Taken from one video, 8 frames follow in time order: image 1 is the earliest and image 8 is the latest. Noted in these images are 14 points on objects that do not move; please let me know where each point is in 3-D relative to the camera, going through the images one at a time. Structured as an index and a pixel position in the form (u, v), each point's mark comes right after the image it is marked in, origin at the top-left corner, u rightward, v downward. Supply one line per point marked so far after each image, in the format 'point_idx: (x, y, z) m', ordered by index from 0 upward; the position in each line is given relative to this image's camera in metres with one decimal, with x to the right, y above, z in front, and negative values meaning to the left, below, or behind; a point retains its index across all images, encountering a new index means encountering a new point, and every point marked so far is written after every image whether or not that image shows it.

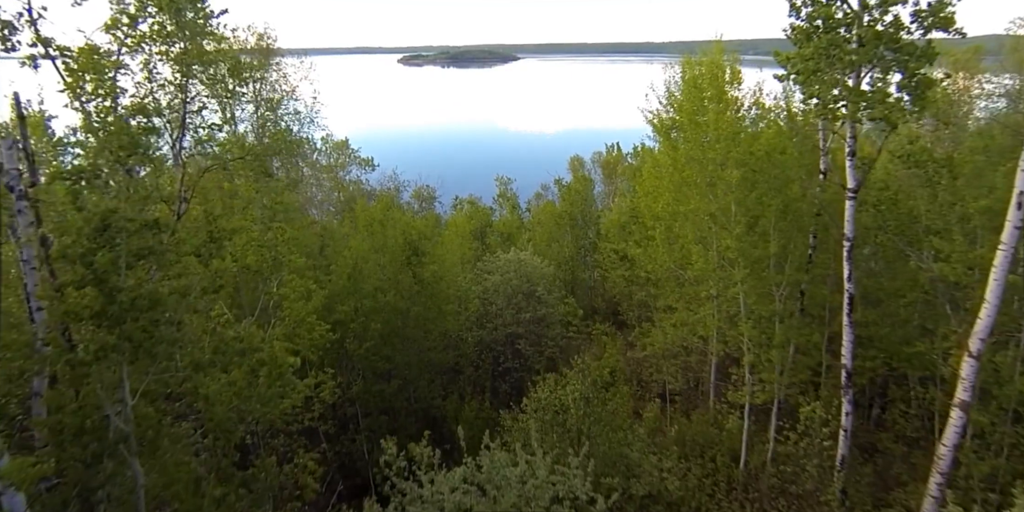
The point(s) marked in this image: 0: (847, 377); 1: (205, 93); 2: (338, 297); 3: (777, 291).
0: (+8.6, -3.1, +14.3) m
1: (-6.1, +3.2, +10.9) m
2: (-5.8, -1.5, +18.6) m
3: (+7.6, -1.0, +15.9) m
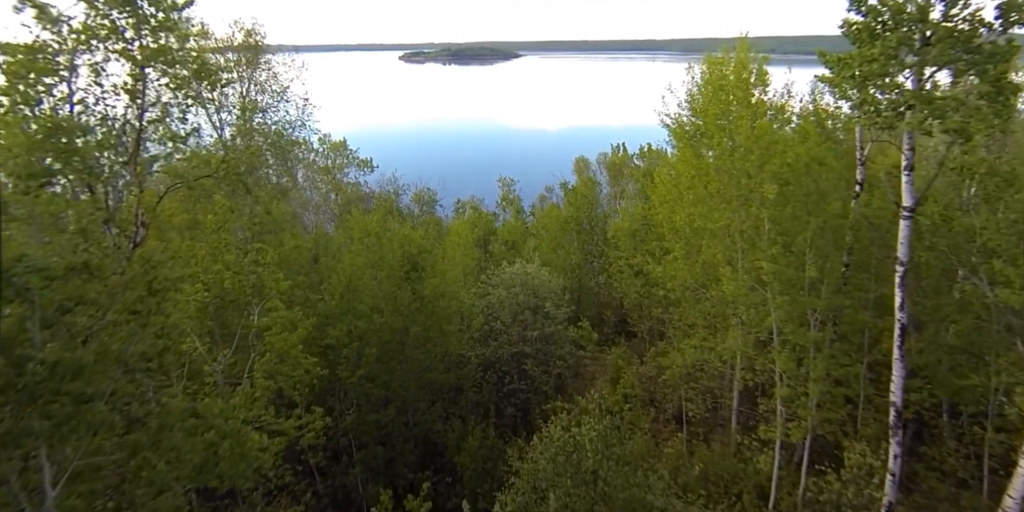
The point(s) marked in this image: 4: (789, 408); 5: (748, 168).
0: (+8.8, -3.7, +12.8) m
1: (-5.8, +2.7, +9.4) m
2: (-5.6, -2.0, +17.1) m
3: (+7.8, -1.6, +14.4) m
4: (+7.6, -4.2, +15.4) m
5: (+6.1, +2.2, +14.3) m
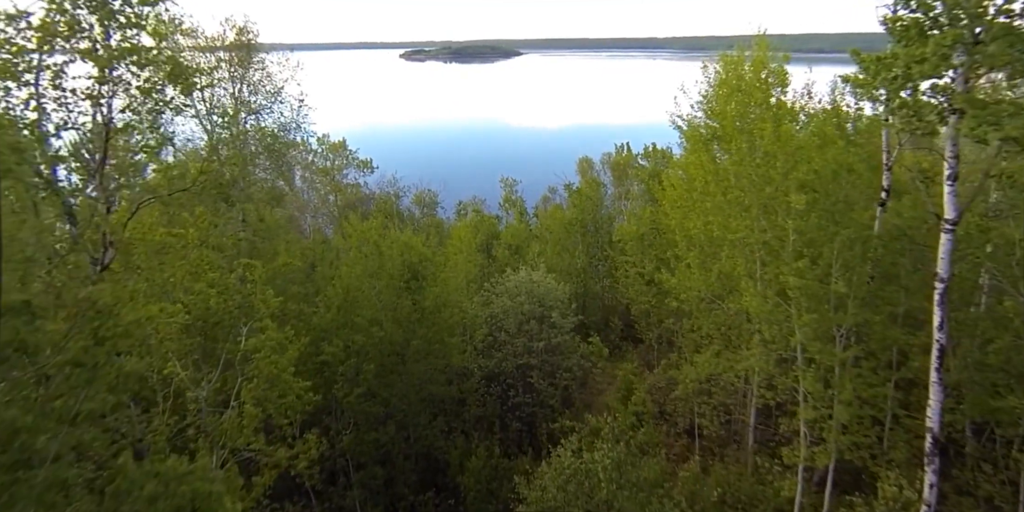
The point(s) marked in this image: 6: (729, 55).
0: (+9.0, -4.0, +11.9) m
1: (-5.7, +2.3, +8.5) m
2: (-5.4, -2.3, +16.2) m
3: (+8.0, -1.9, +13.5) m
4: (+7.8, -4.5, +14.5) m
5: (+6.3, +1.9, +13.4) m
6: (+7.2, +6.7, +18.4) m
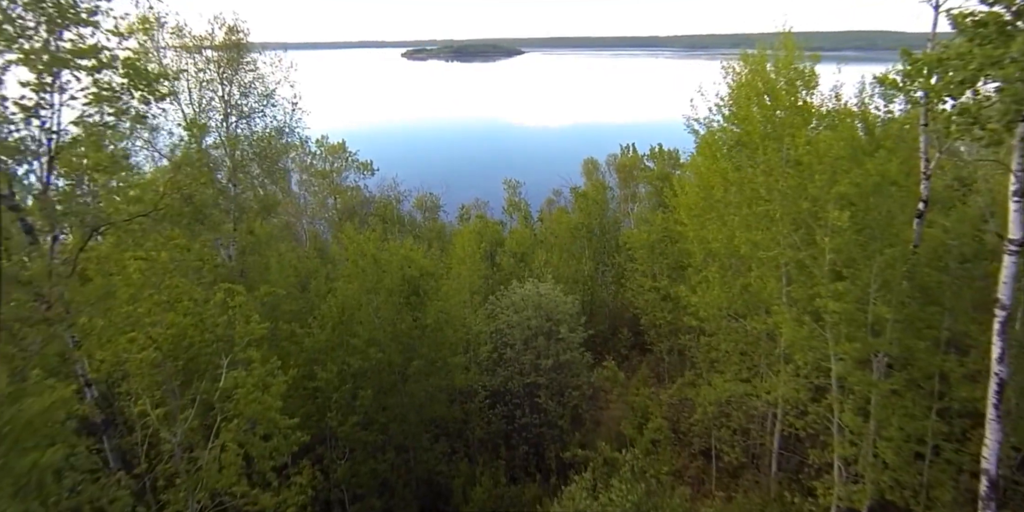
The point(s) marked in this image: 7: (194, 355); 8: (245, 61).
0: (+9.2, -4.4, +10.7) m
1: (-5.5, +1.9, +7.3) m
2: (-5.2, -2.7, +15.1) m
3: (+8.2, -2.3, +12.3) m
4: (+8.0, -5.0, +13.3) m
5: (+6.5, +1.5, +12.2) m
6: (+7.4, +6.2, +17.2) m
7: (-5.5, -1.7, +9.6) m
8: (-9.2, +6.7, +19.1) m
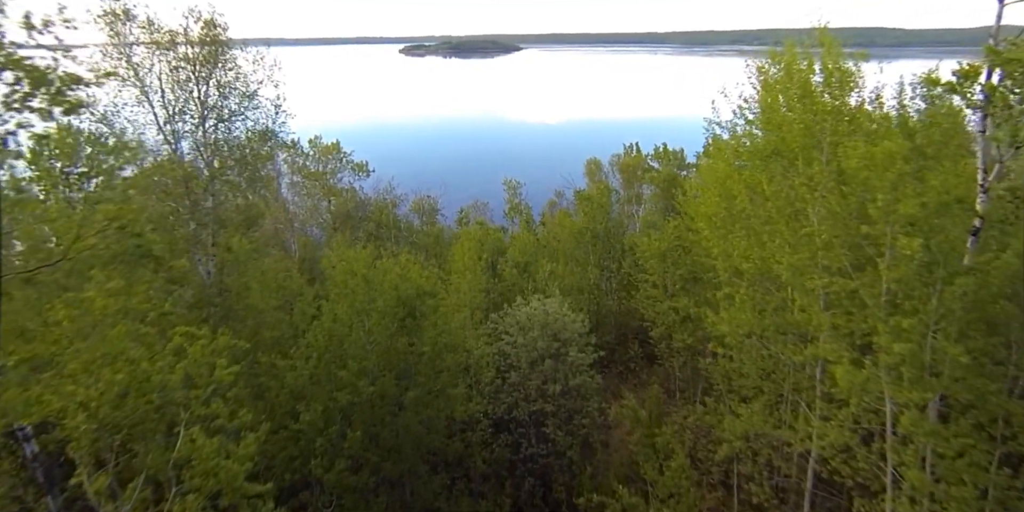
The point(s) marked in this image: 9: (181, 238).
0: (+9.4, -5.0, +9.1) m
1: (-5.3, +1.3, +5.7) m
2: (-5.0, -3.3, +13.5) m
3: (+8.4, -2.9, +10.8) m
4: (+8.2, -5.5, +11.7) m
5: (+6.7, +0.9, +10.7) m
6: (+7.6, +5.7, +15.6) m
7: (-5.3, -2.3, +8.0) m
8: (-9.0, +6.2, +17.4) m
9: (-8.7, +0.5, +14.7) m
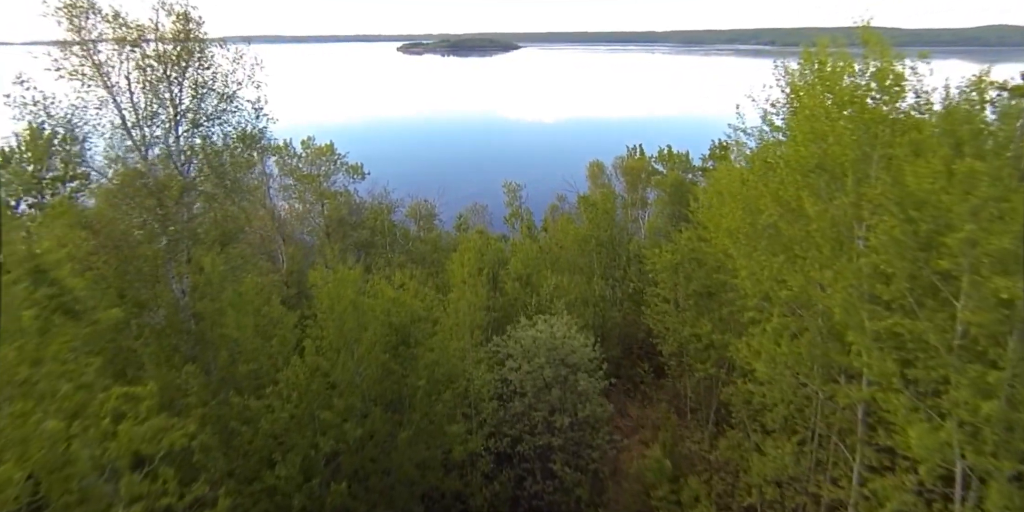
0: (+9.5, -5.6, +7.6) m
1: (-5.1, +0.7, +4.1) m
2: (-4.9, -3.8, +11.9) m
3: (+8.5, -3.5, +9.2) m
4: (+8.3, -6.1, +10.2) m
5: (+6.8, +0.4, +9.1) m
6: (+7.7, +5.1, +14.1) m
7: (-5.1, -2.8, +6.4) m
8: (-8.9, +5.7, +15.8) m
9: (-8.5, 0.0, +13.1) m
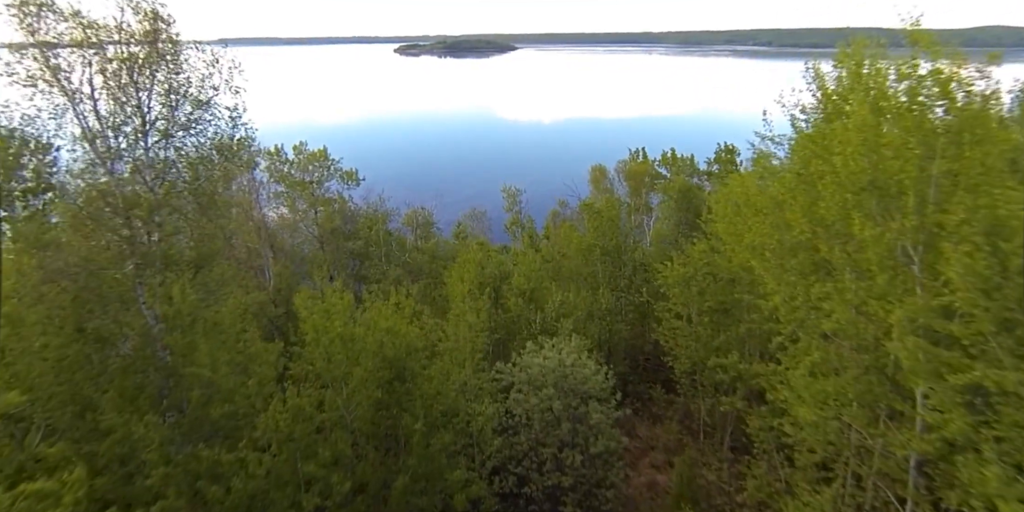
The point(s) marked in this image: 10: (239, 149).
0: (+9.7, -6.1, +6.2) m
1: (-4.9, +0.2, +2.6) m
2: (-4.7, -4.4, +10.4) m
3: (+8.7, -4.0, +7.8) m
4: (+8.5, -6.6, +8.8) m
5: (+7.0, -0.2, +7.7) m
6: (+7.9, +4.6, +12.7) m
7: (-4.9, -3.4, +4.9) m
8: (-8.8, +5.1, +14.3) m
9: (-8.4, -0.6, +11.6) m
10: (-8.0, +3.2, +16.4) m
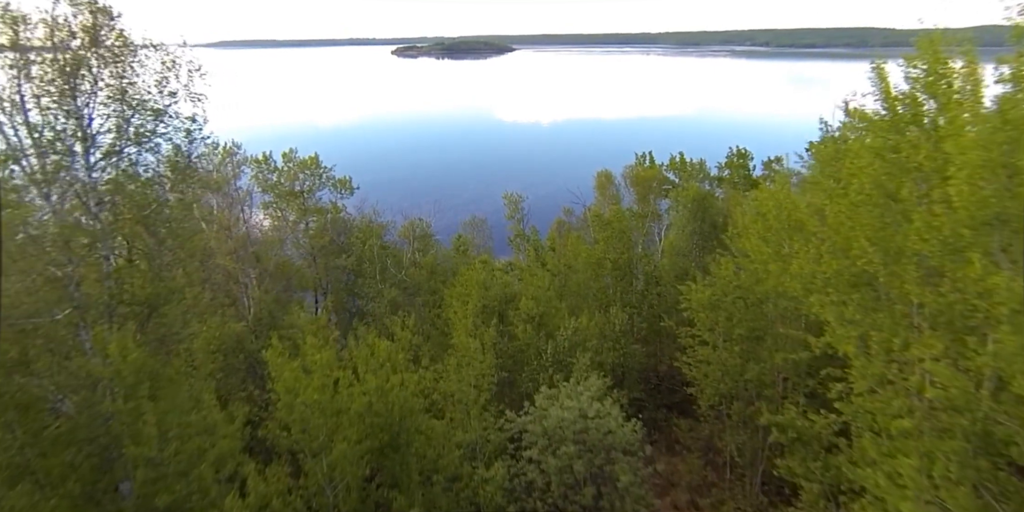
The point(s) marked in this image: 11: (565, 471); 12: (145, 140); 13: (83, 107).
0: (+10.1, -6.8, +4.0) m
1: (-4.6, -0.6, +0.4) m
2: (-4.4, -5.2, +8.2) m
3: (+9.0, -4.7, +5.6) m
4: (+8.9, -7.3, +6.6) m
5: (+7.3, -0.9, +5.5) m
6: (+8.1, +3.9, +10.5) m
7: (-4.6, -4.2, +2.7) m
8: (-8.5, +4.2, +12.1) m
9: (-8.1, -1.4, +9.3) m
10: (-7.7, +2.3, +14.1) m
11: (+1.3, -5.0, +13.3) m
12: (-8.2, +2.6, +12.6) m
13: (-9.1, +3.2, +11.8) m
